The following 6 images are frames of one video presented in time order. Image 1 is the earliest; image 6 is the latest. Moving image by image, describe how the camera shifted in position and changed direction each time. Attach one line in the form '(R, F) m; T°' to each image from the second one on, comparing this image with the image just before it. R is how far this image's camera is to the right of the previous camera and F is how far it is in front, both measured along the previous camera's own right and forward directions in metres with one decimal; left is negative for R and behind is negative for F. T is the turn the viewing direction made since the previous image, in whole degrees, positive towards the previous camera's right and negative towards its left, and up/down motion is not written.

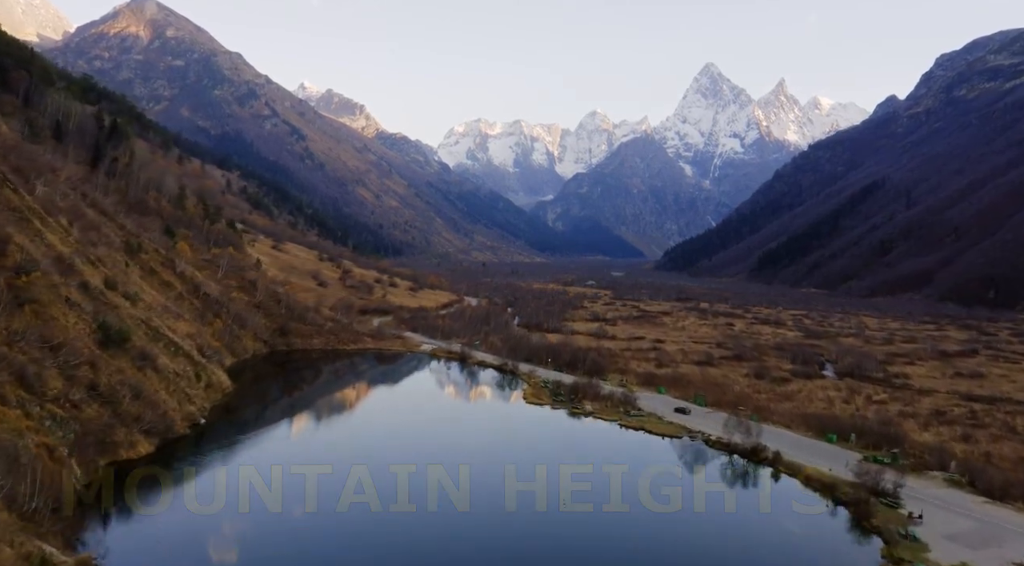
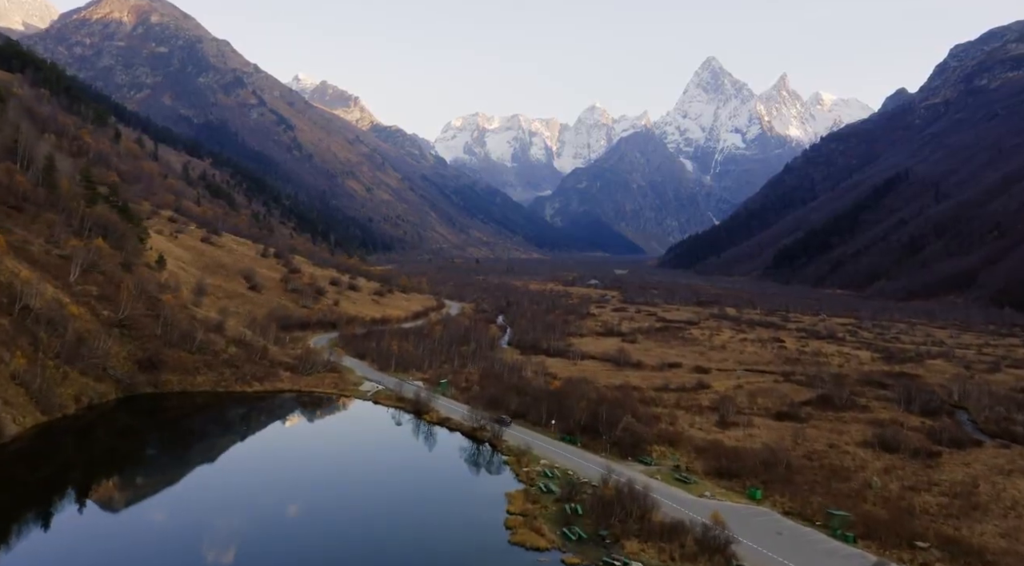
(+1.1, +32.6) m; 0°
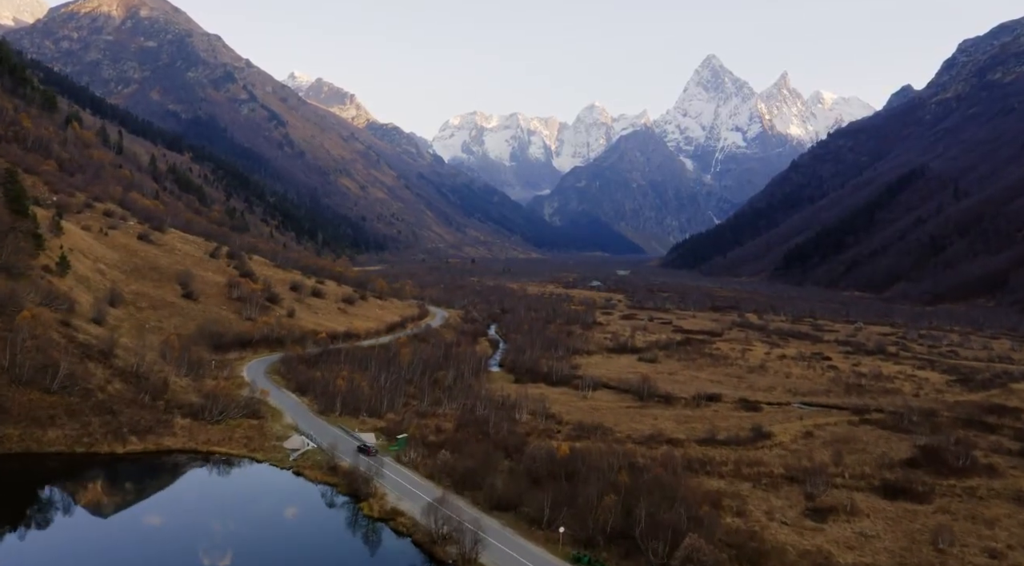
(+0.6, +19.9) m; 0°
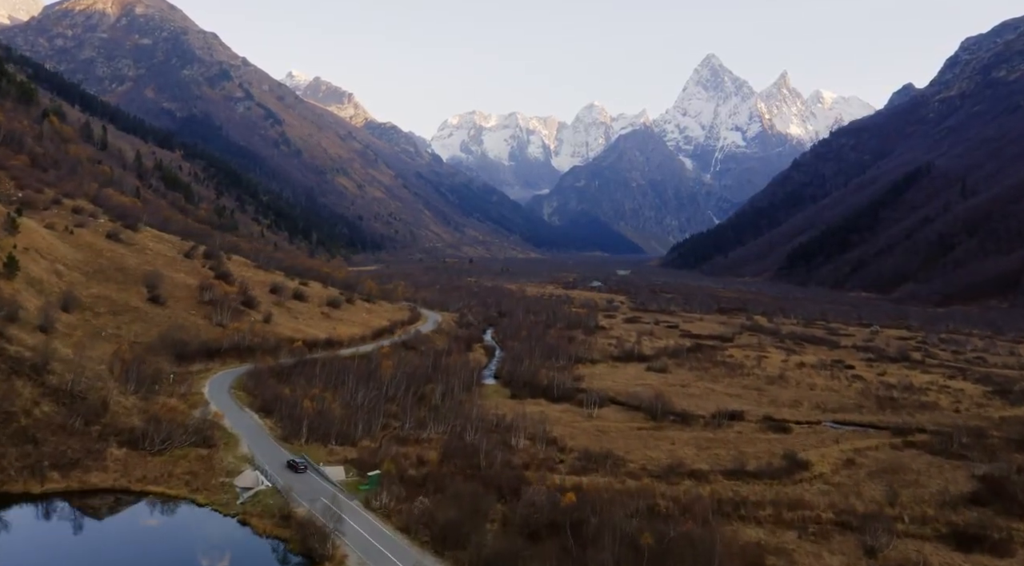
(+0.2, +7.6) m; 0°
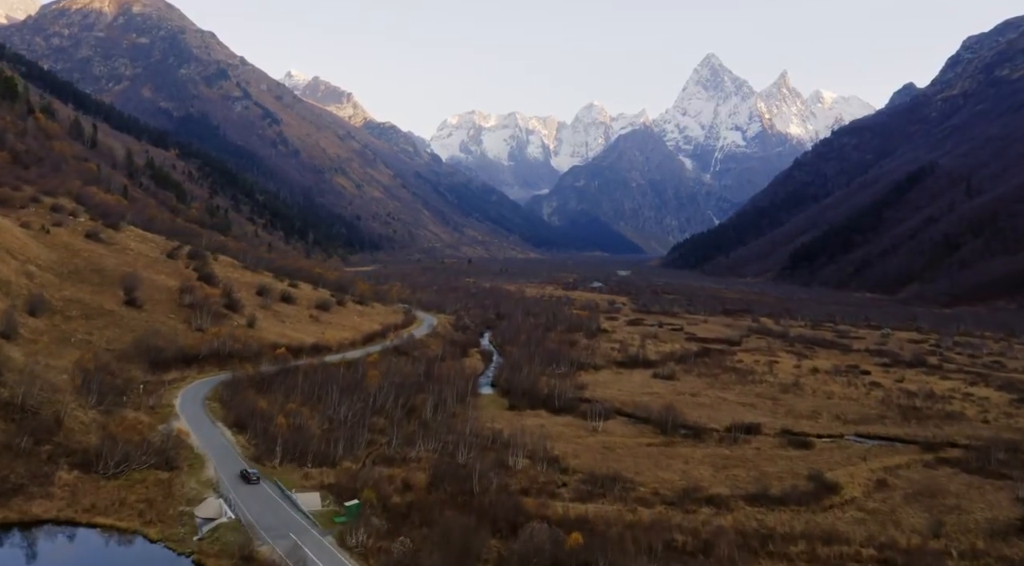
(+0.1, +4.6) m; 0°
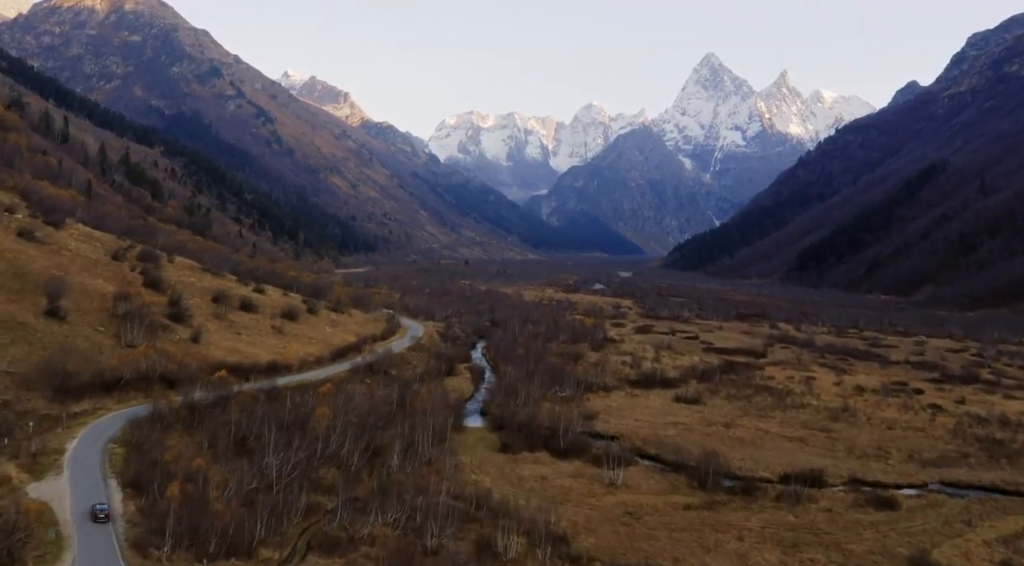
(+0.4, +12.3) m; 0°
